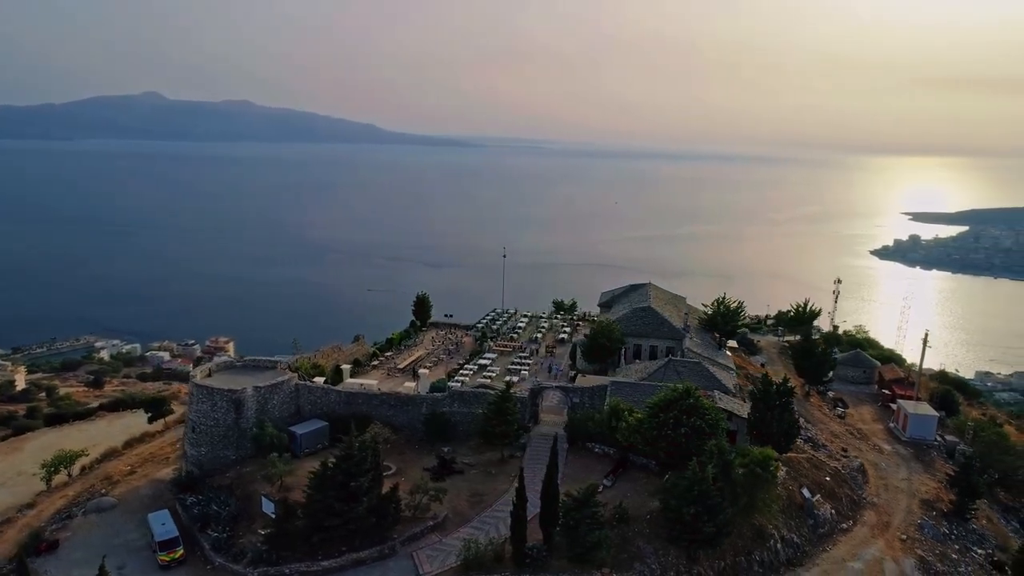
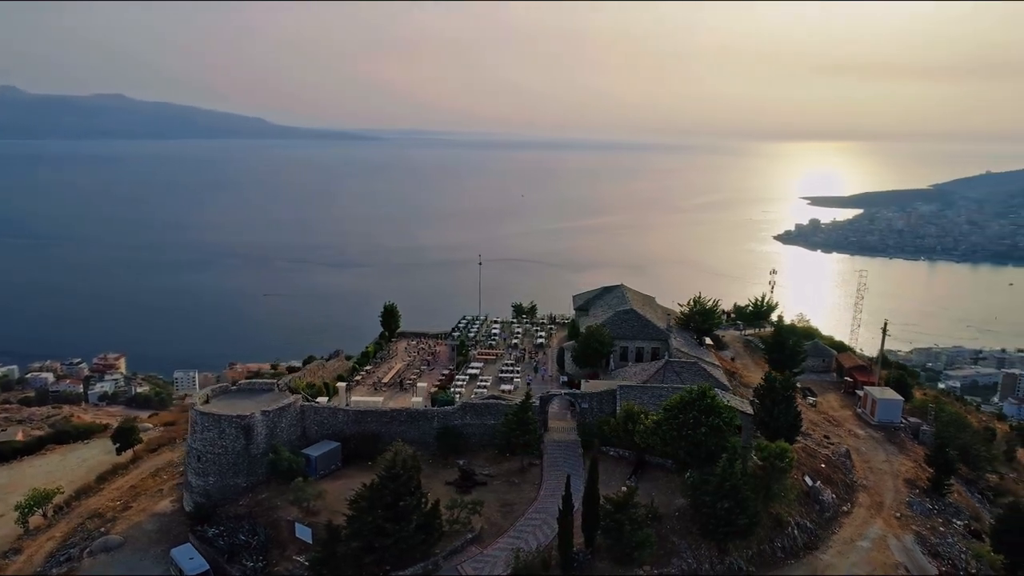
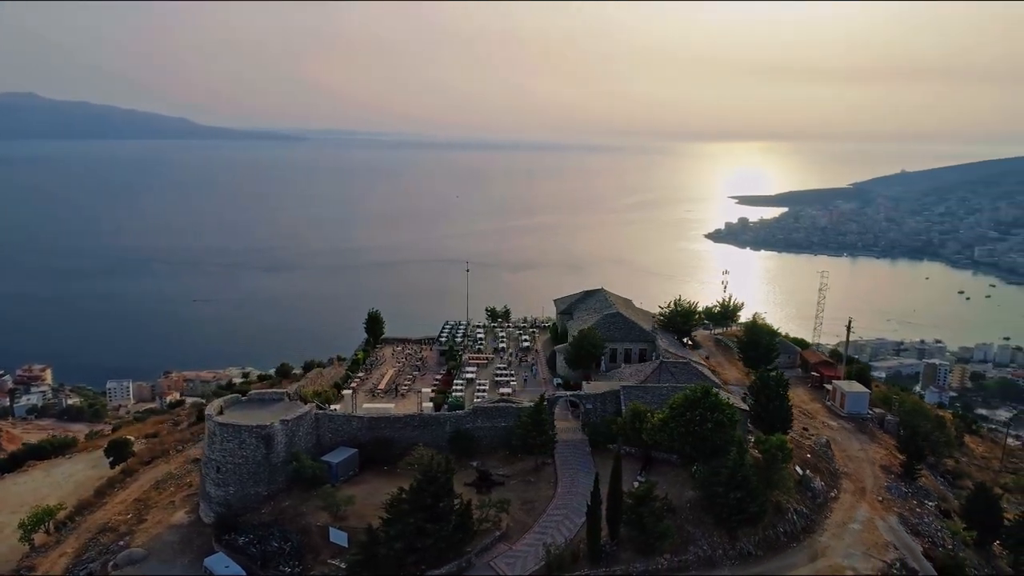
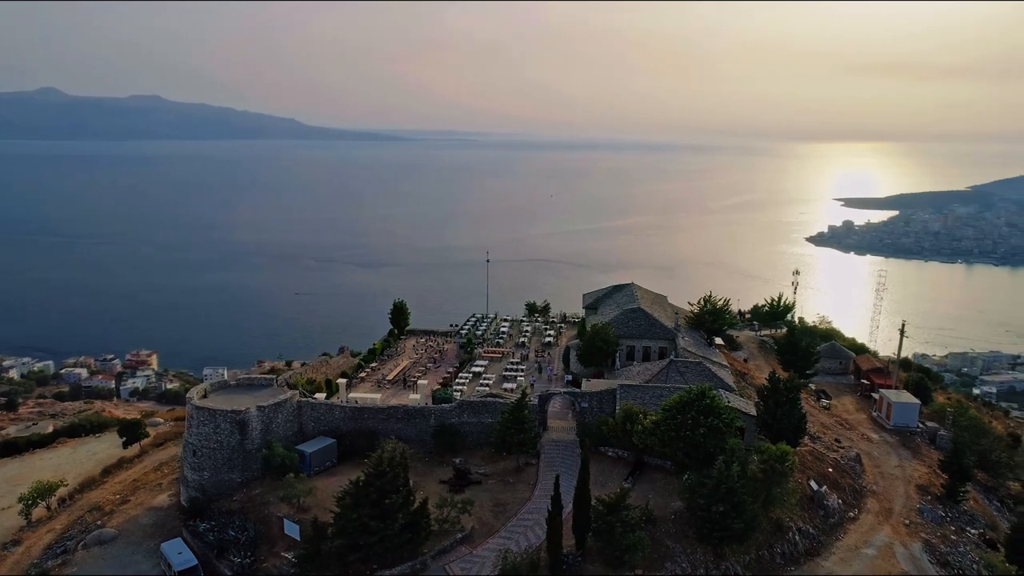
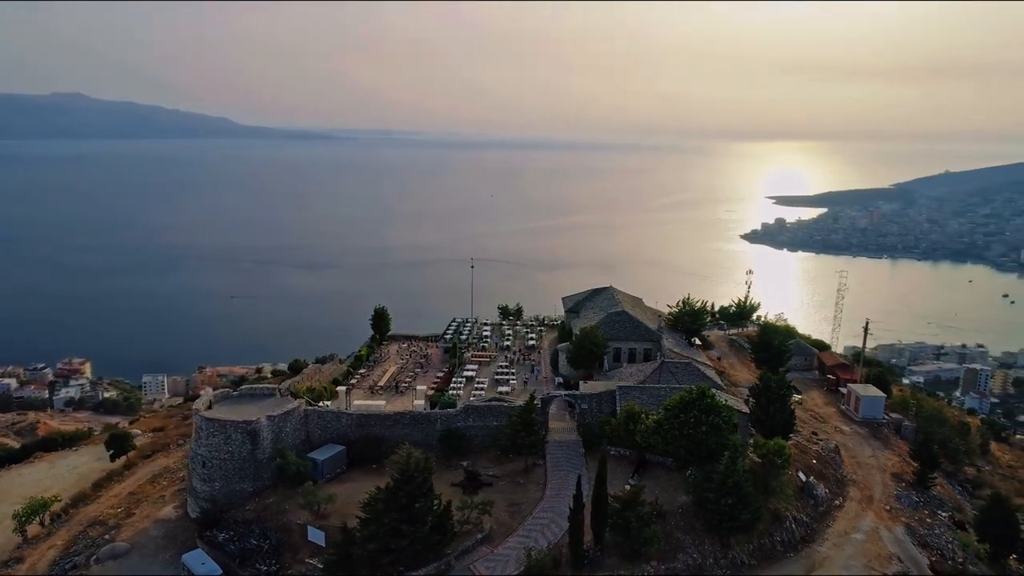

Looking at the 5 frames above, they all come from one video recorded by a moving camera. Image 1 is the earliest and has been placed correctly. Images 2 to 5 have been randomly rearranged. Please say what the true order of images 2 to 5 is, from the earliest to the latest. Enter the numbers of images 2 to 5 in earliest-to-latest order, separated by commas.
4, 2, 5, 3
